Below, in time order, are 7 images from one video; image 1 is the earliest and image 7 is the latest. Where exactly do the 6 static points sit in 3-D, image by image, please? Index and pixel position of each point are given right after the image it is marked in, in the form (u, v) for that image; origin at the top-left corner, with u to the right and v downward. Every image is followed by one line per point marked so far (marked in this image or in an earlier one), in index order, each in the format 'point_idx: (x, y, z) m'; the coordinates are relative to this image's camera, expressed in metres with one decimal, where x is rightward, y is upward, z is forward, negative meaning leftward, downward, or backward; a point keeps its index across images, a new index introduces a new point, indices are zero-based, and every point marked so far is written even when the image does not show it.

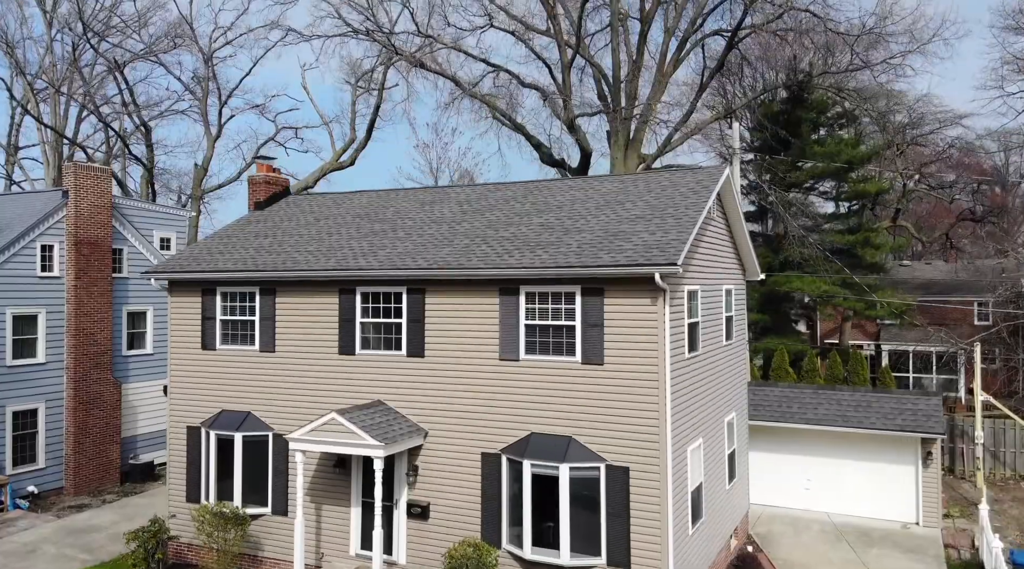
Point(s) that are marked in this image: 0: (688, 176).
0: (+2.2, +1.3, +11.2) m
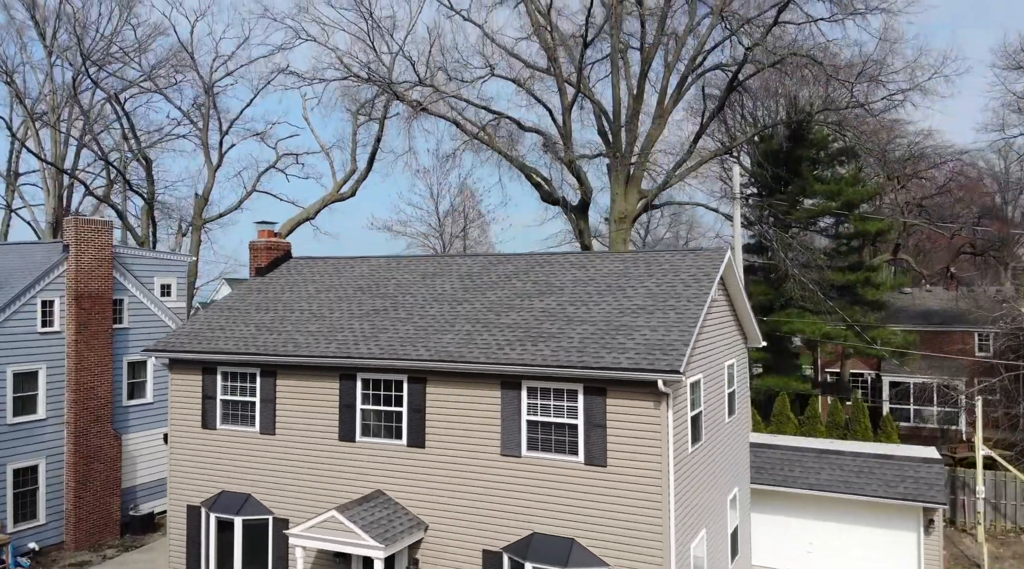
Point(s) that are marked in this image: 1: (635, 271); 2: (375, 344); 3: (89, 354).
0: (+2.2, +0.3, +11.2) m
1: (+1.5, +0.2, +11.4) m
2: (-1.6, -0.7, +10.8) m
3: (-7.9, -1.3, +17.2) m
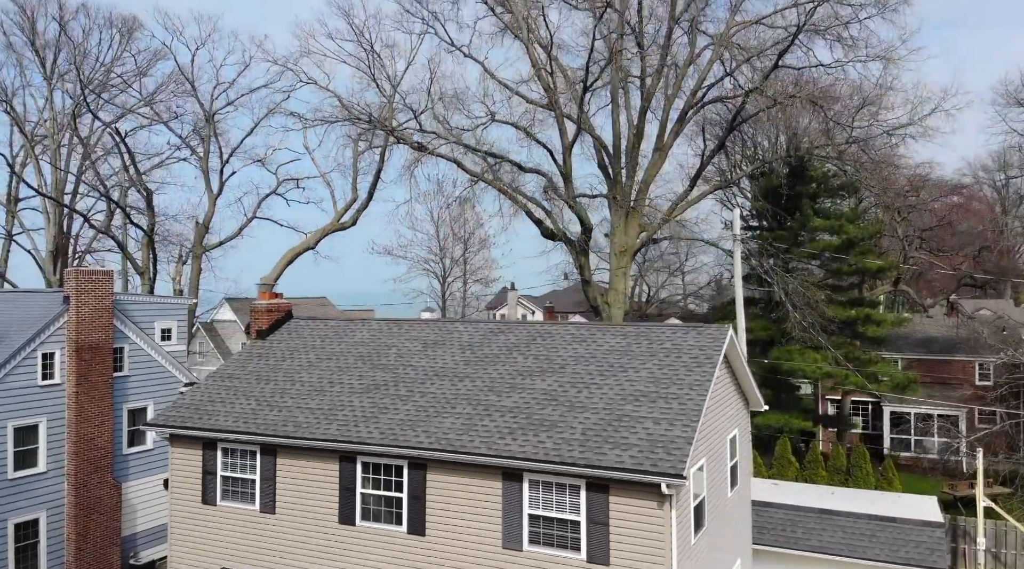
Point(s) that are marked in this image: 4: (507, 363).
0: (+2.2, -0.6, +11.2) m
1: (+1.5, -0.8, +11.4) m
2: (-1.6, -1.7, +10.8) m
3: (-7.9, -2.3, +17.2) m
4: (-0.1, -1.0, +11.7) m
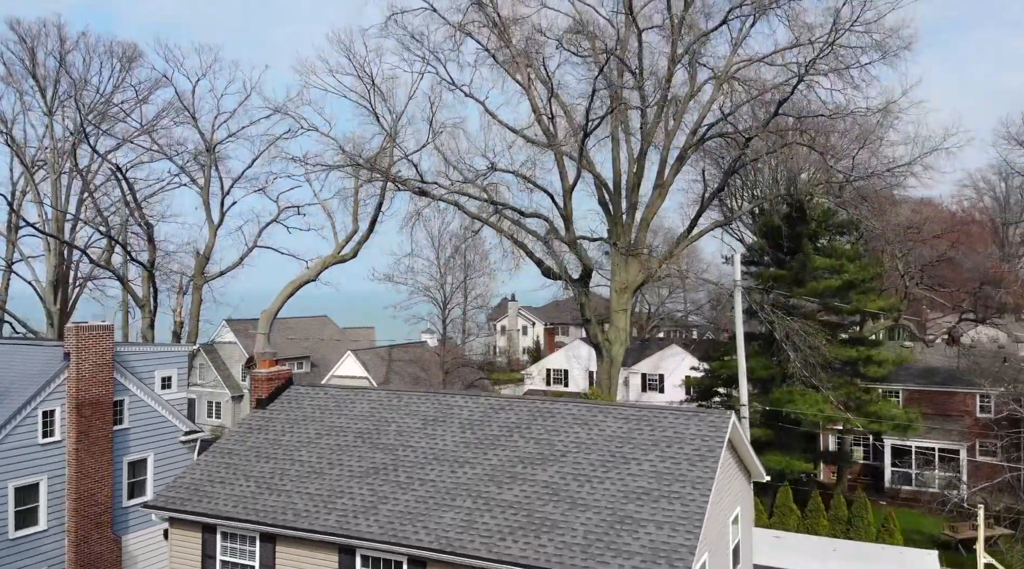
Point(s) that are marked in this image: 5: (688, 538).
0: (+2.2, -1.7, +11.2) m
1: (+1.5, -1.9, +11.3) m
2: (-1.6, -2.7, +10.8) m
3: (-7.9, -3.3, +17.2) m
4: (-0.1, -2.1, +11.7) m
5: (+1.8, -2.5, +9.3) m
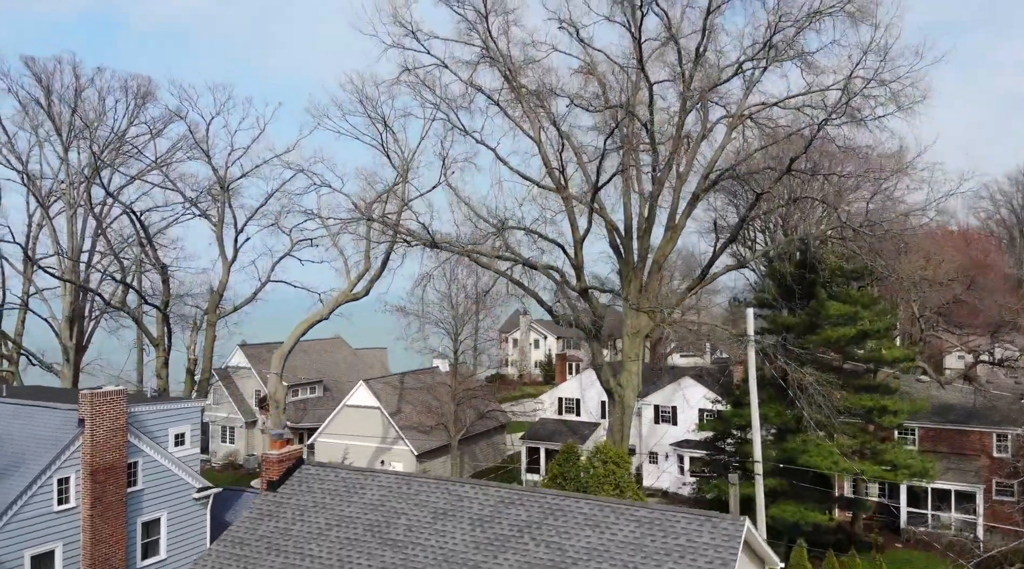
0: (+2.4, -2.1, +11.2) m
1: (+1.8, -2.3, +11.3) m
2: (-1.4, -3.1, +10.8) m
3: (-7.6, -3.9, +17.2) m
4: (+0.2, -2.5, +11.7) m
5: (+2.0, -2.9, +9.3) m
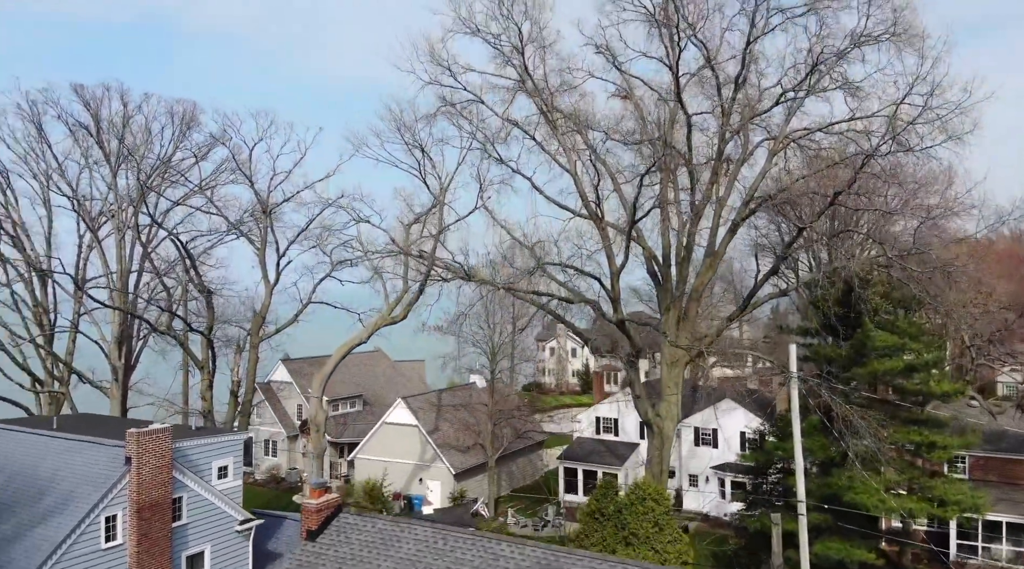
0: (+3.0, -2.1, +11.1) m
1: (+2.3, -2.2, +11.2) m
2: (-0.8, -3.0, +10.7) m
3: (-6.8, -4.1, +17.4) m
4: (+0.8, -2.5, +11.7) m
5: (+2.4, -2.7, +9.2) m
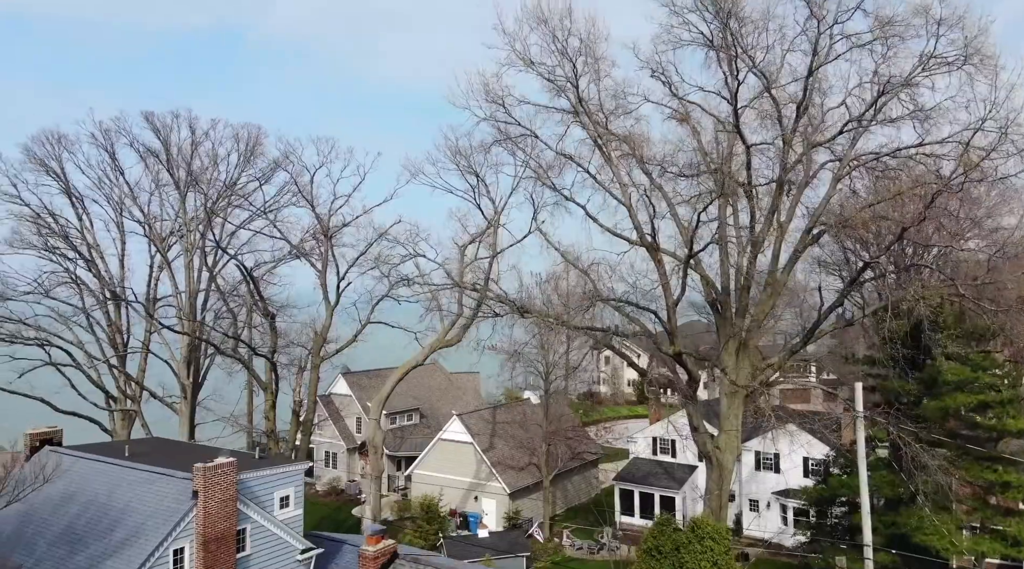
0: (+3.6, -1.4, +11.6) m
1: (+2.9, -1.6, +11.8) m
2: (-0.2, -2.5, +11.5) m
3: (-5.8, -4.0, +18.4) m
4: (+1.4, -1.9, +12.3) m
5: (+3.0, -2.0, +9.8) m
